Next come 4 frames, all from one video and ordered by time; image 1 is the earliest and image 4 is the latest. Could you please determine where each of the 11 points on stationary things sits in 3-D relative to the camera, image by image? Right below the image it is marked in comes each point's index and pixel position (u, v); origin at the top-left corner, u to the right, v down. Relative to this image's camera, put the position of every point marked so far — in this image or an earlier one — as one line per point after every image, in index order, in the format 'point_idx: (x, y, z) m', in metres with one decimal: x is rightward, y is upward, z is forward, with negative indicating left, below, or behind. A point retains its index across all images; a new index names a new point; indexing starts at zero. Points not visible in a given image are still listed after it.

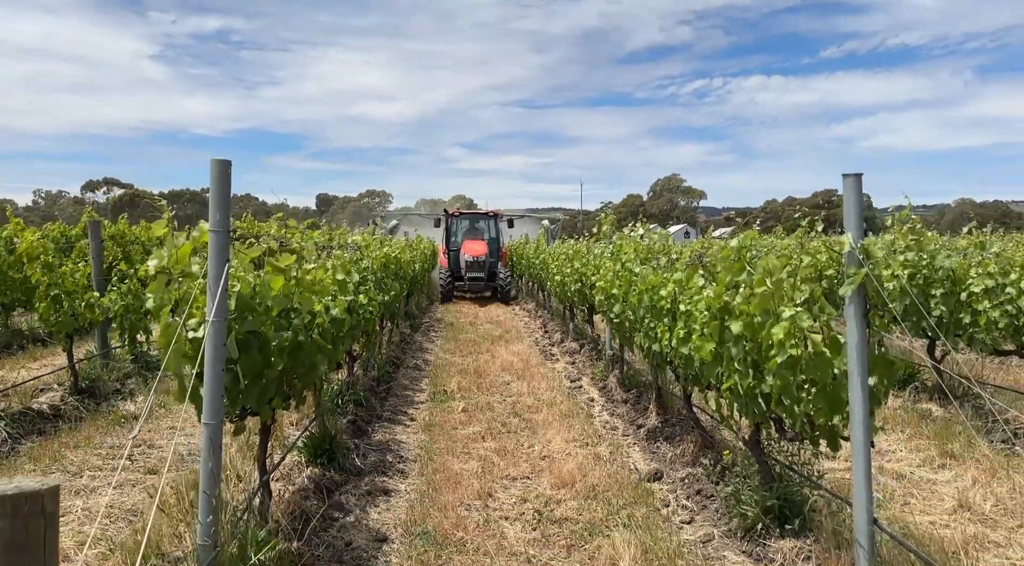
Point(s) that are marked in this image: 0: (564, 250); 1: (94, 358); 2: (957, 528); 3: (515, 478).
0: (+0.7, +0.4, +10.6) m
1: (-4.1, -0.7, +8.2) m
2: (+2.2, -1.2, +4.2) m
3: (0.0, -1.2, +5.3) m
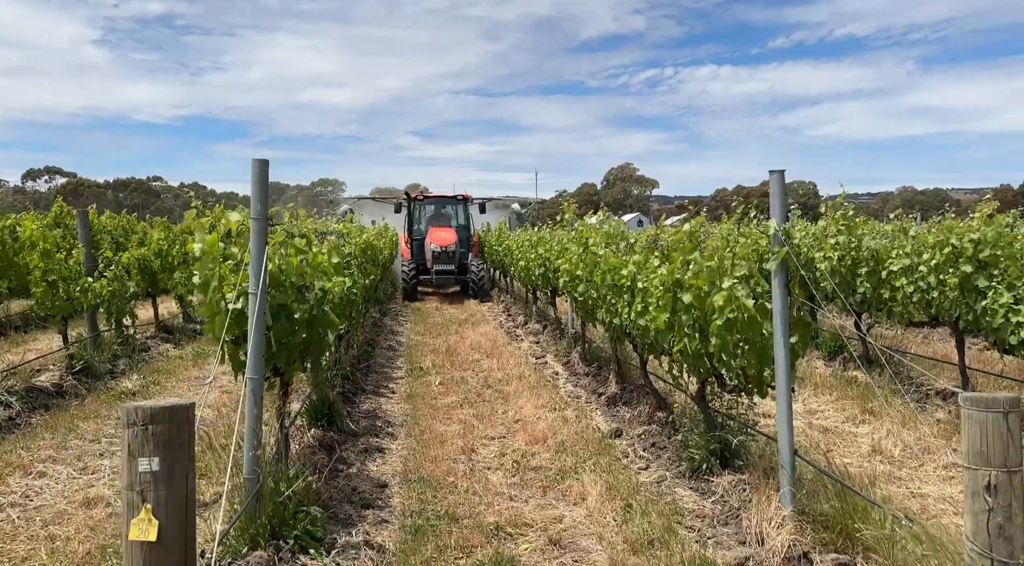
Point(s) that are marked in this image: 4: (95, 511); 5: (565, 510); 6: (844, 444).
0: (+0.2, +0.6, +11.3) m
1: (-4.4, -0.6, +8.7) m
2: (+2.1, -1.1, +5.0) m
3: (-0.1, -1.1, +5.9) m
4: (-2.2, -1.2, +4.4) m
5: (+0.3, -1.2, +4.5) m
6: (+2.2, -1.1, +5.5) m
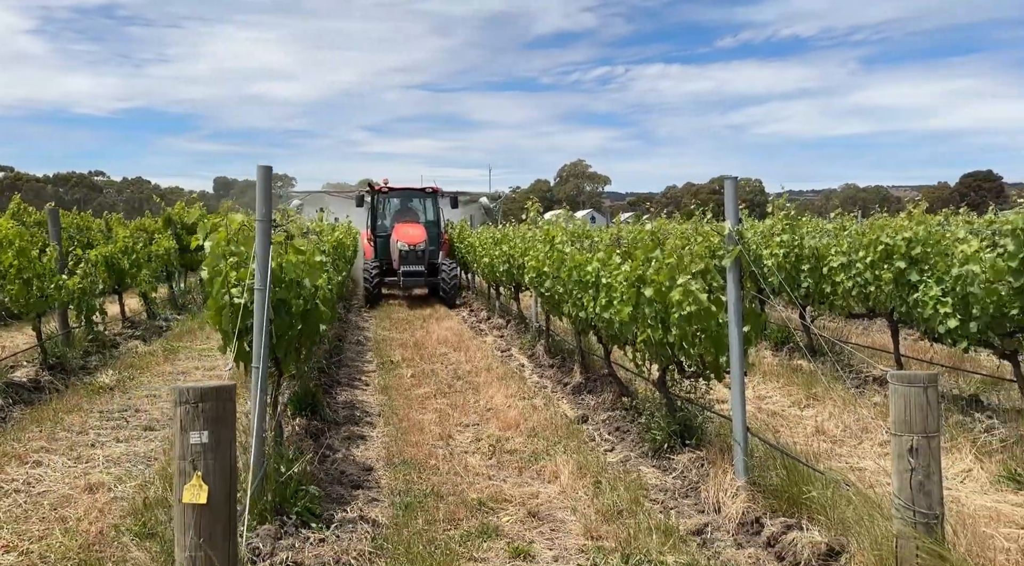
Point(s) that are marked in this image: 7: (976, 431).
0: (-0.3, +0.7, +11.7) m
1: (-4.8, -0.6, +8.8) m
2: (+2.0, -1.1, +5.5) m
3: (-0.3, -1.1, +6.3) m
4: (-2.3, -1.2, +4.7) m
5: (+0.2, -1.2, +4.9) m
6: (+2.0, -1.0, +6.1) m
7: (+3.1, -1.0, +5.6) m
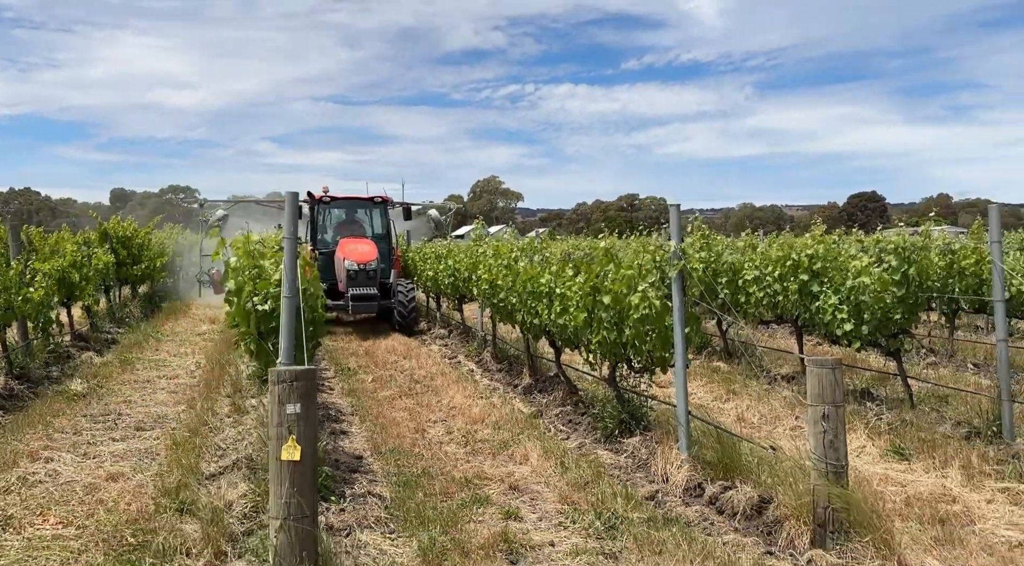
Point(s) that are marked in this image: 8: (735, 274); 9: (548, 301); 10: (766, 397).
0: (-1.2, +0.5, +12.5) m
1: (-5.3, -0.7, +9.0) m
2: (+1.8, -1.1, +6.5) m
3: (-0.6, -1.2, +7.1) m
4: (-2.4, -1.3, +5.2) m
5: (0.0, -1.3, +5.7) m
6: (+1.7, -1.1, +7.1) m
7: (+2.9, -1.1, +6.7) m
8: (+2.5, +0.1, +9.3) m
9: (+0.3, -0.2, +7.2) m
10: (+2.3, -1.0, +7.6) m
